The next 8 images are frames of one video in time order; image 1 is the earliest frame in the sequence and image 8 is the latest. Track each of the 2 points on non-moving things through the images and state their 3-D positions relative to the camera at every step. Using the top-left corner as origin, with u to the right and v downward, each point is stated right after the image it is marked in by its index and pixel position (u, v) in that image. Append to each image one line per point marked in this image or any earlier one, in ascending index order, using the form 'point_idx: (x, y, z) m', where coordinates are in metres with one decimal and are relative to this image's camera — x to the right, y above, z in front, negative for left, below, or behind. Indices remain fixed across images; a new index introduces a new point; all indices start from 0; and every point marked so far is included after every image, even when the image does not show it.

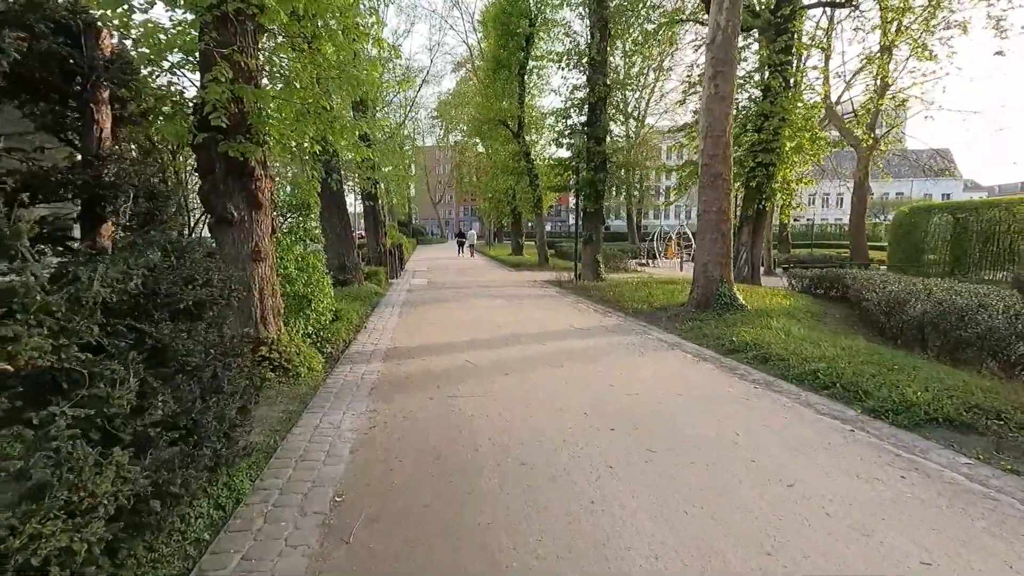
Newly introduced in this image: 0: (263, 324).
0: (-2.6, -0.4, +5.6) m
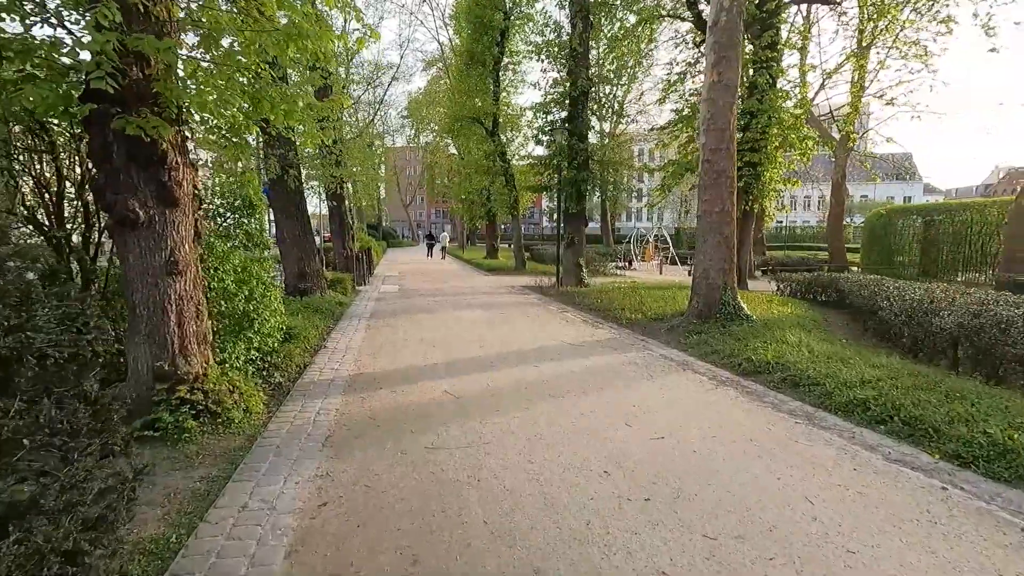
0: (-2.7, -0.6, +4.3) m
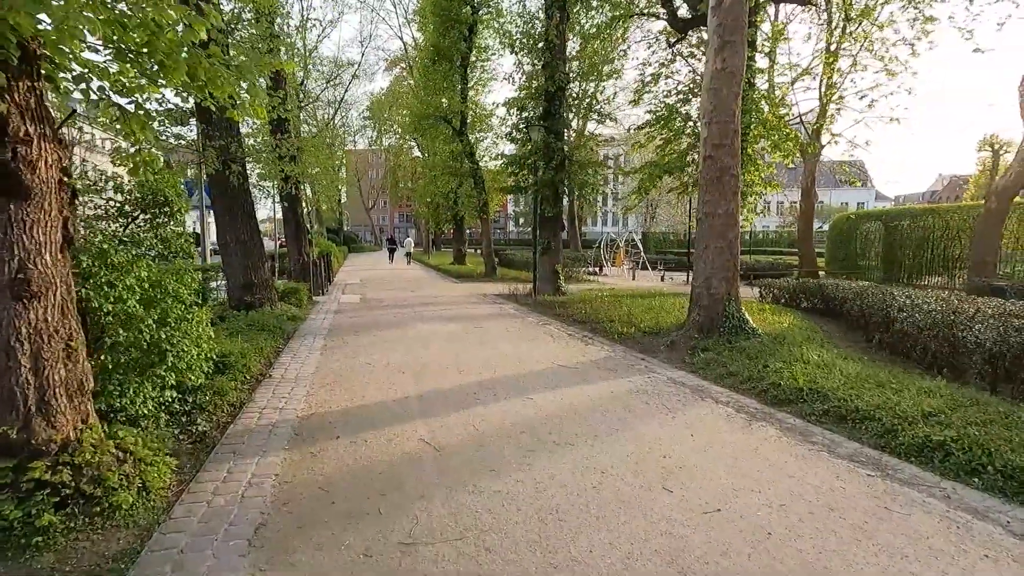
0: (-2.6, -0.7, +3.0) m
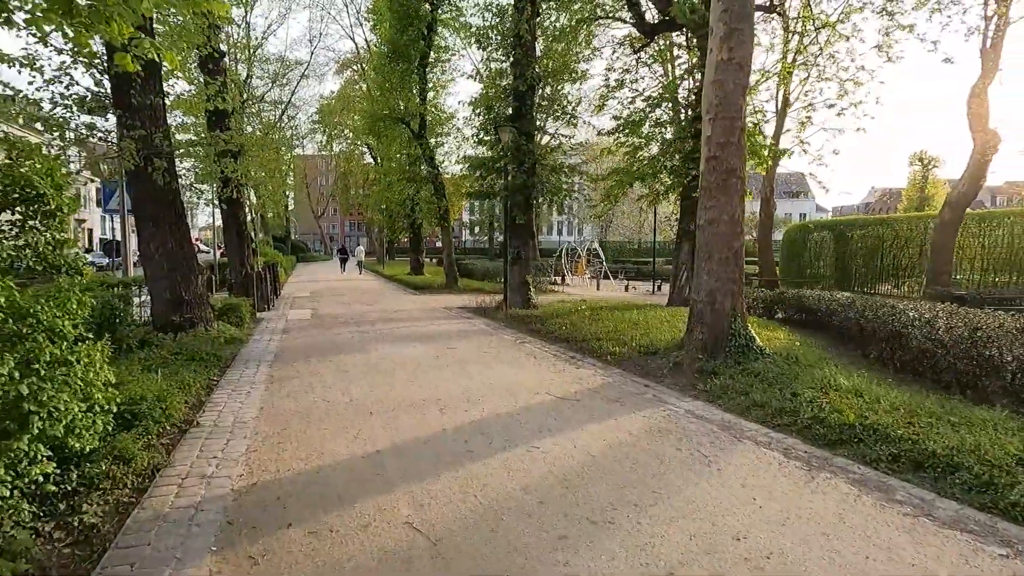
0: (-2.4, -0.9, +1.6) m
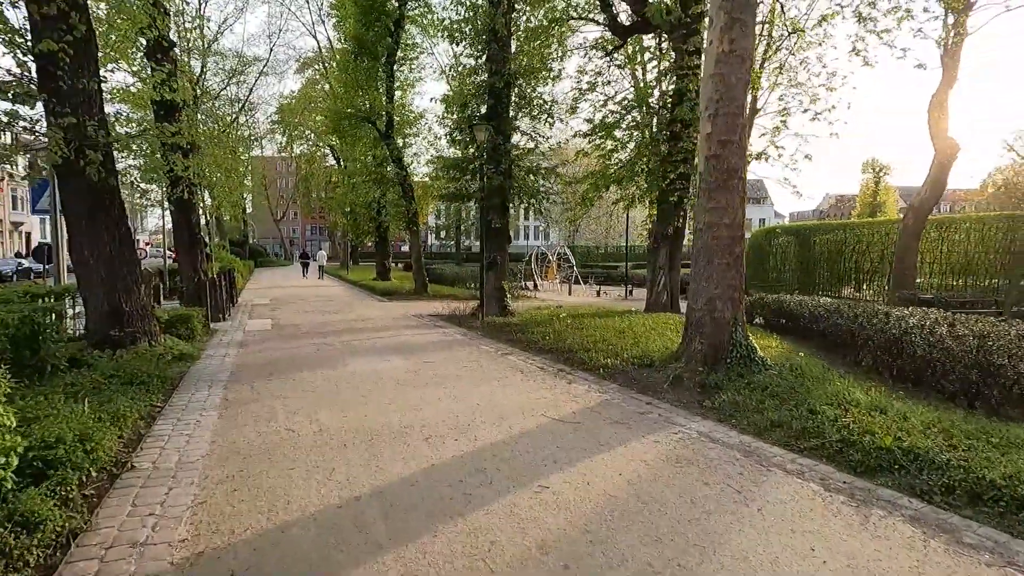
0: (-2.2, -0.9, +0.8) m
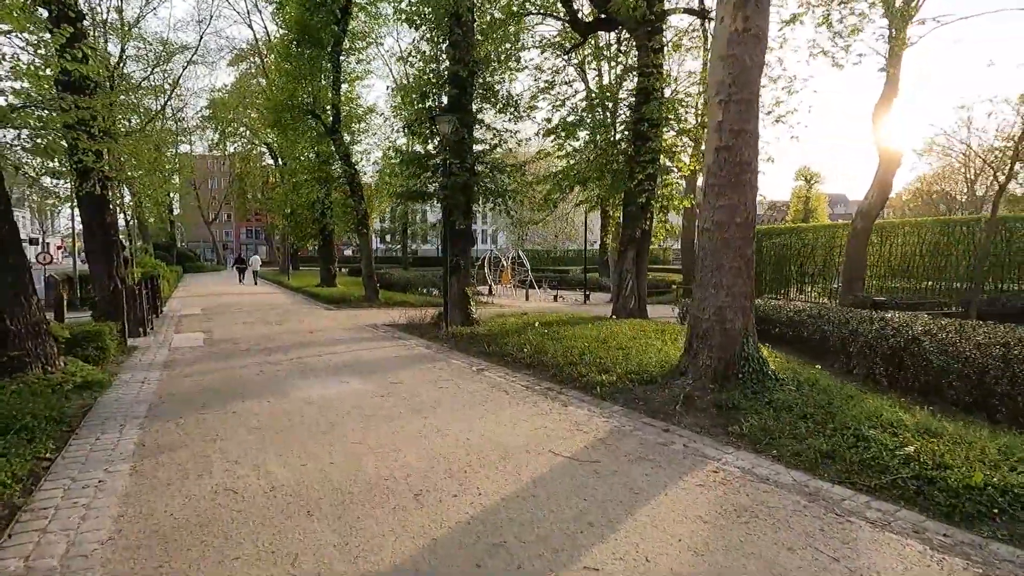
0: (-1.6, -1.0, -0.4) m
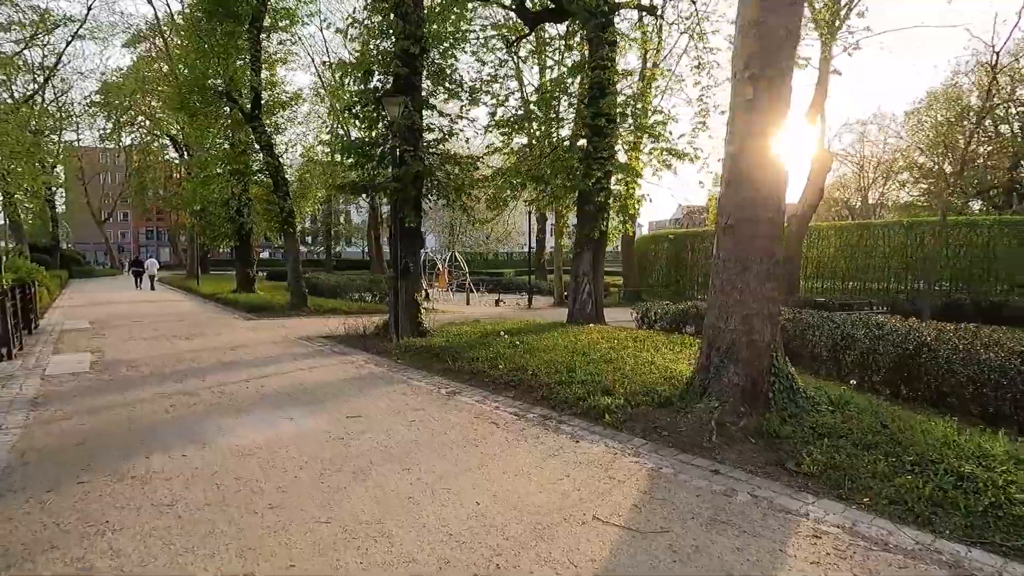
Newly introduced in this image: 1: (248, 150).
0: (-0.7, -1.1, -1.8) m
1: (-8.8, +4.6, +17.9) m
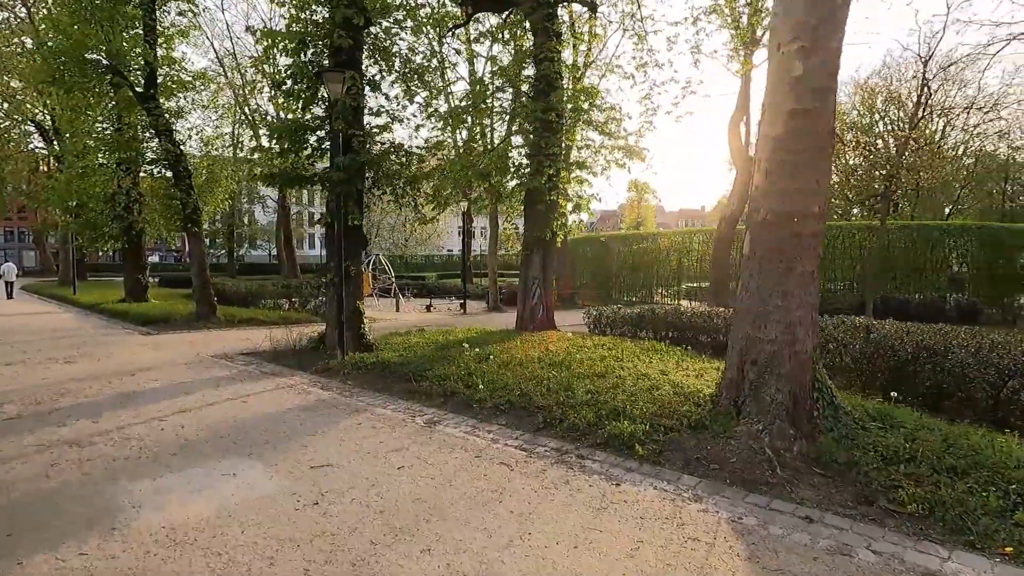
0: (+0.6, -1.1, -2.9) m
1: (-10.6, +4.3, +15.3) m
